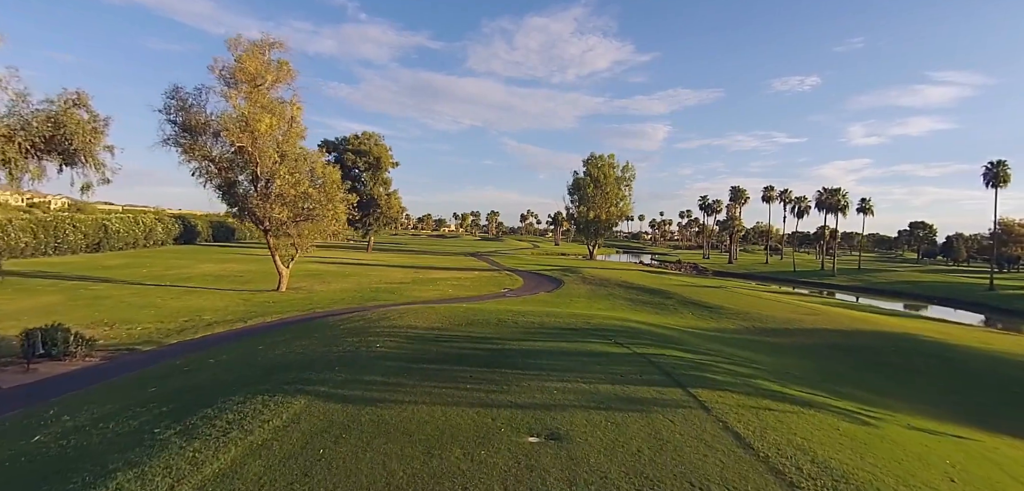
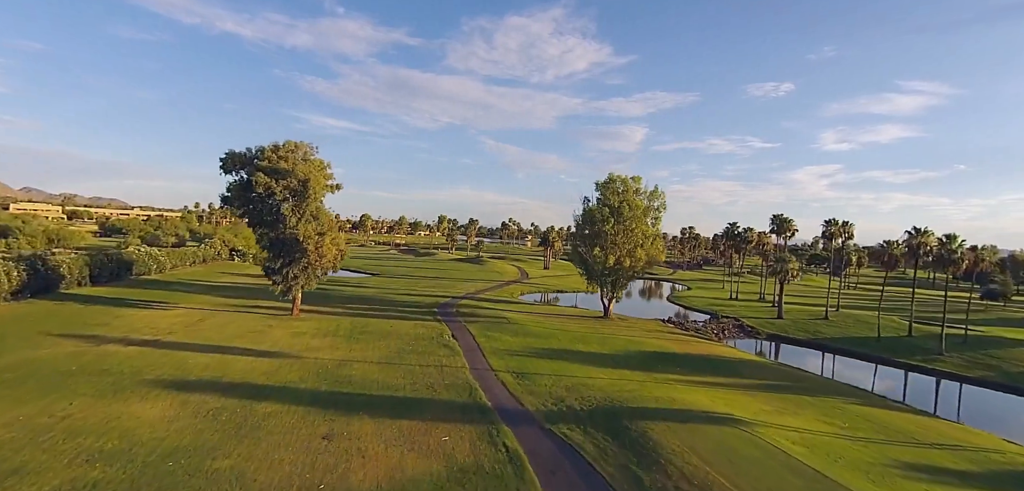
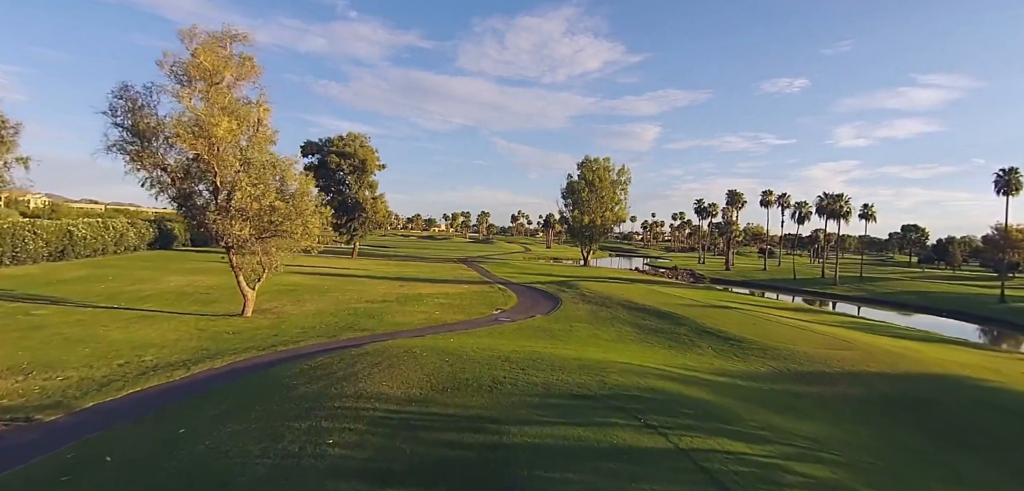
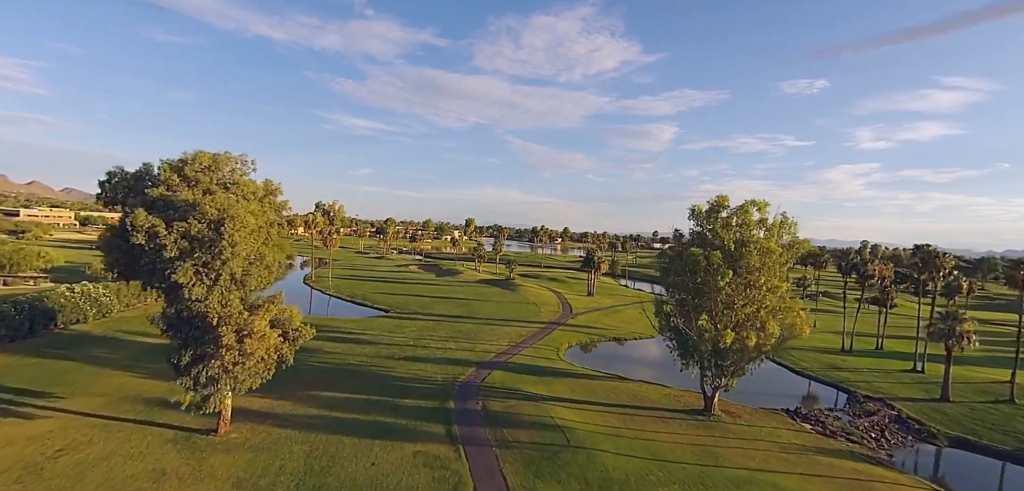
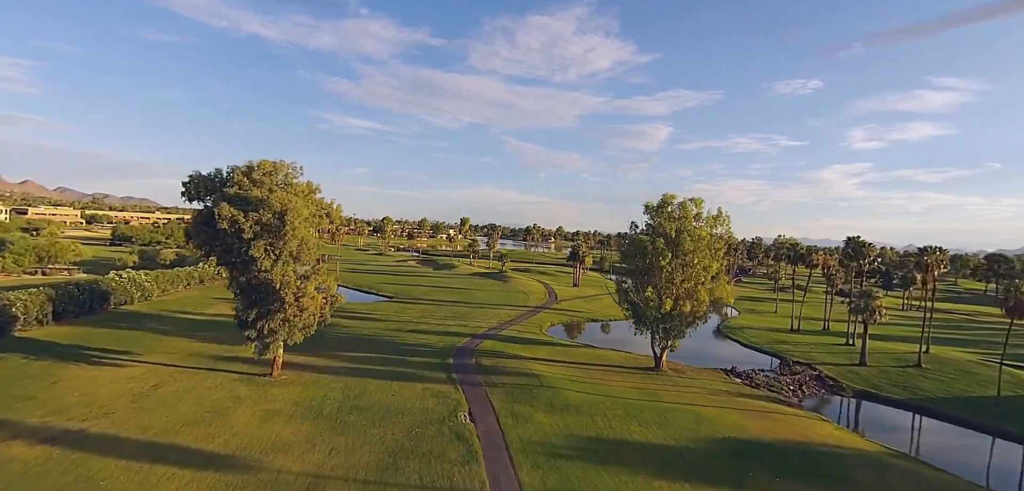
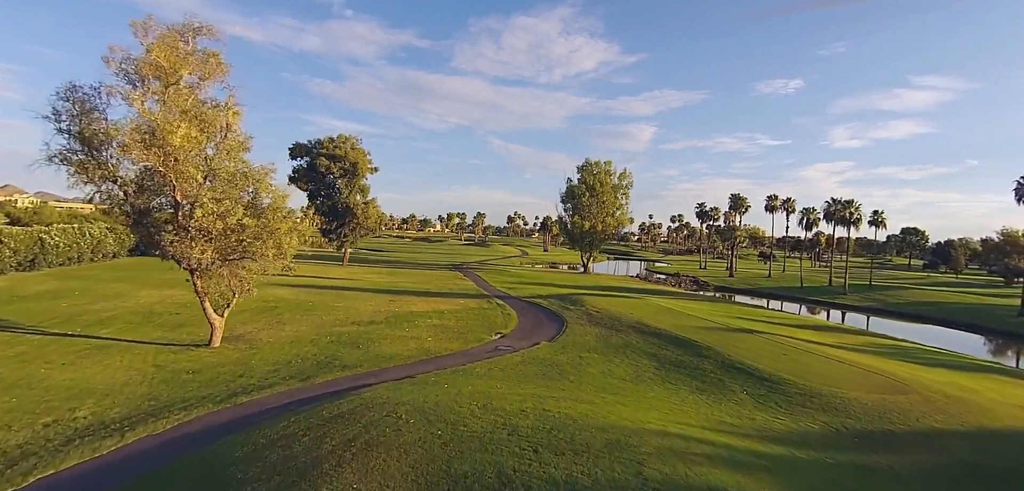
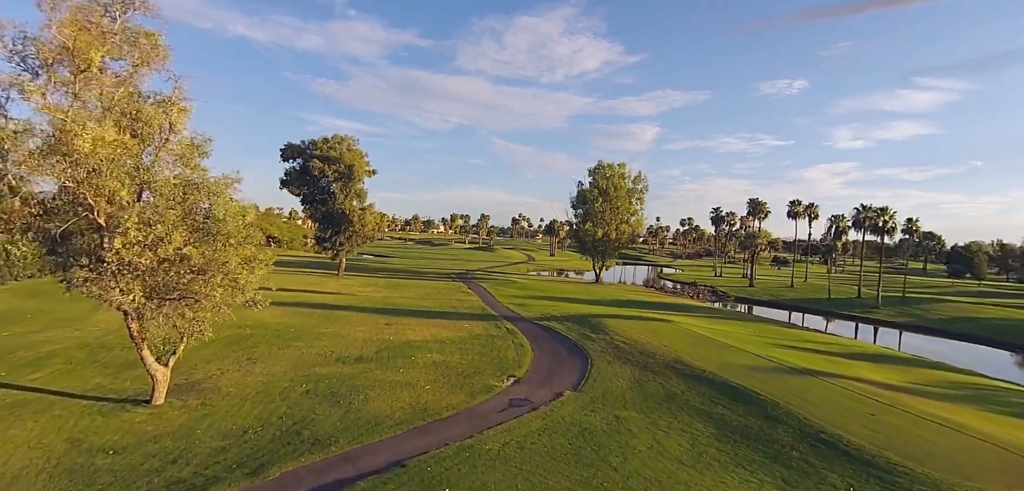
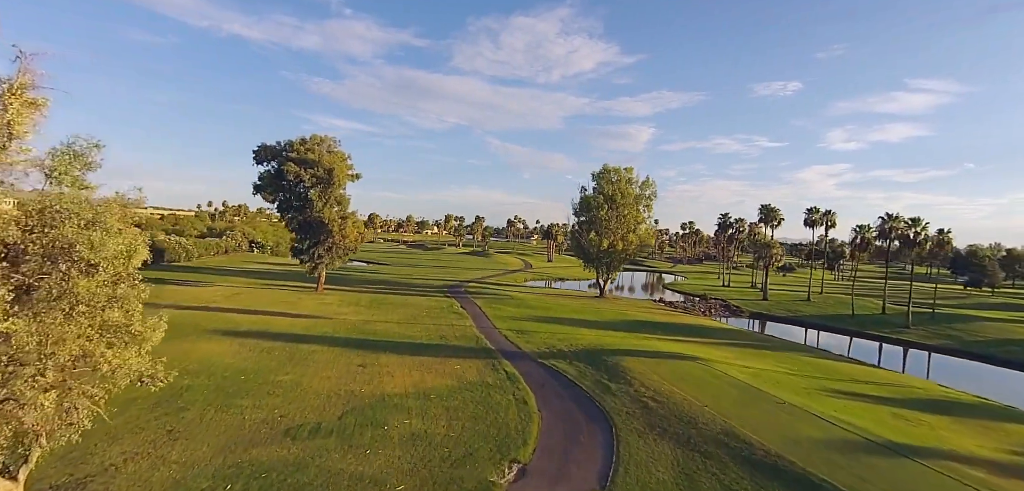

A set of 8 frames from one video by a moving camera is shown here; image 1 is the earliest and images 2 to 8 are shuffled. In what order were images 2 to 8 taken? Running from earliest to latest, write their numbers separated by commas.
3, 6, 7, 8, 2, 5, 4
